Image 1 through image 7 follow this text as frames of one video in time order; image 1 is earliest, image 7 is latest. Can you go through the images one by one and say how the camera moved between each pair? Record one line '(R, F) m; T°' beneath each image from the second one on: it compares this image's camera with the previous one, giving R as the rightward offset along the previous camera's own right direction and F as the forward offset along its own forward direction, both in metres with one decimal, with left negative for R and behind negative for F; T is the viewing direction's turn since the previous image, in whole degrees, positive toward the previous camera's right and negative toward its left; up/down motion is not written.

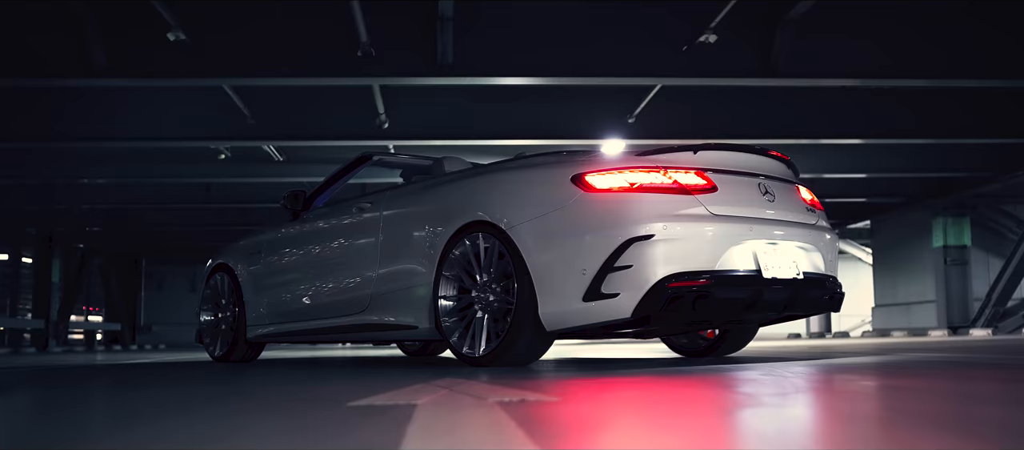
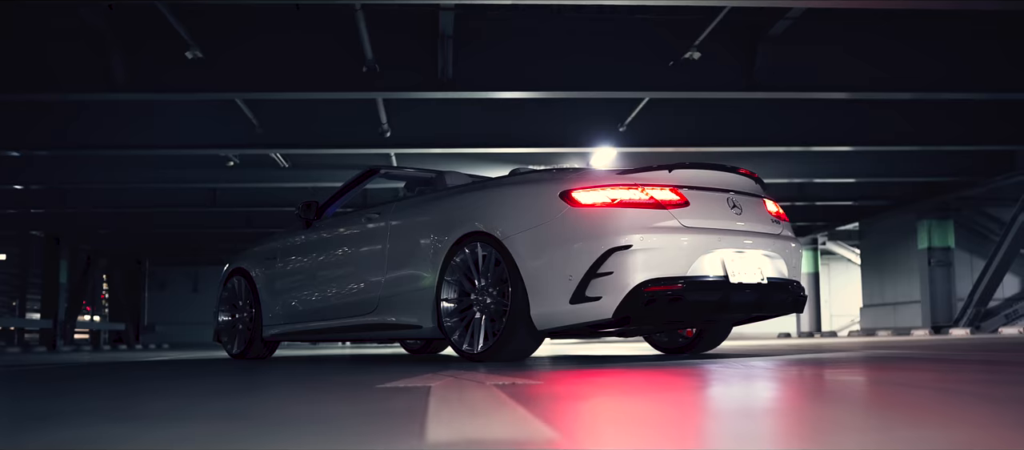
(0.0, -0.5) m; 0°
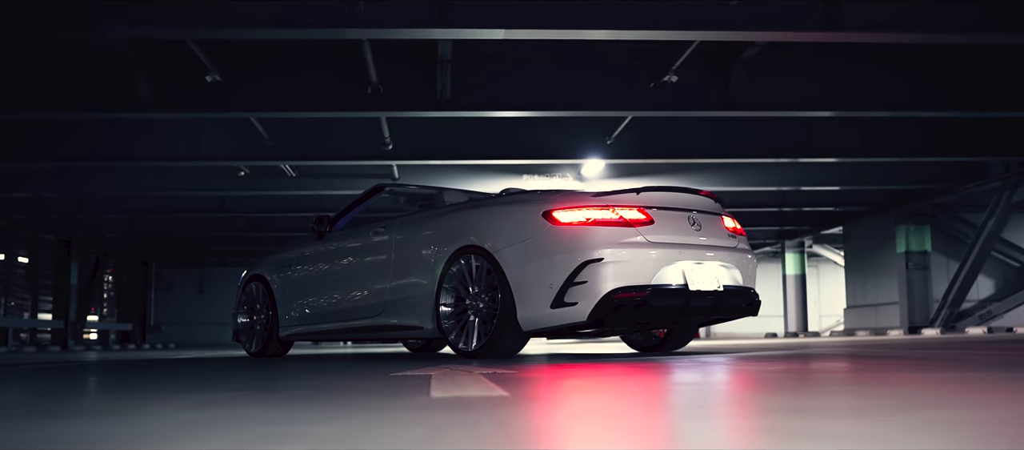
(+0.1, -0.8) m; 0°
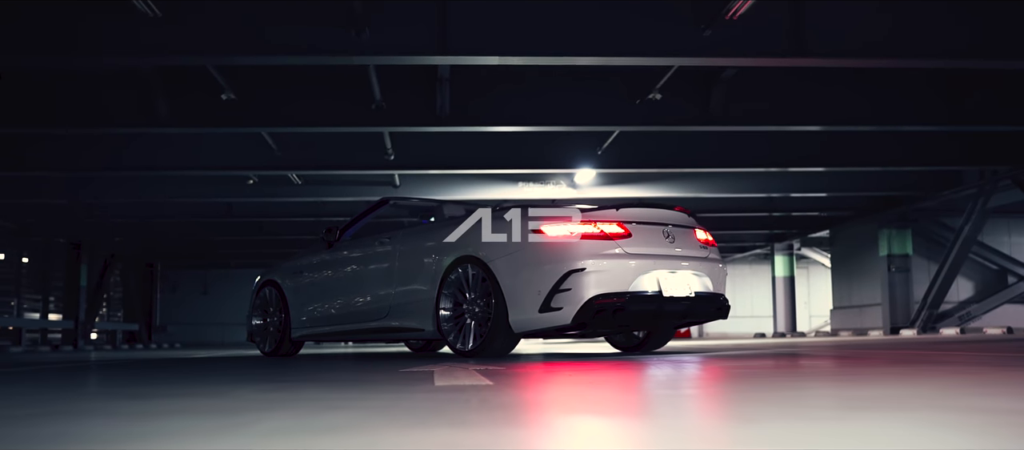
(0.0, -0.7) m; 0°
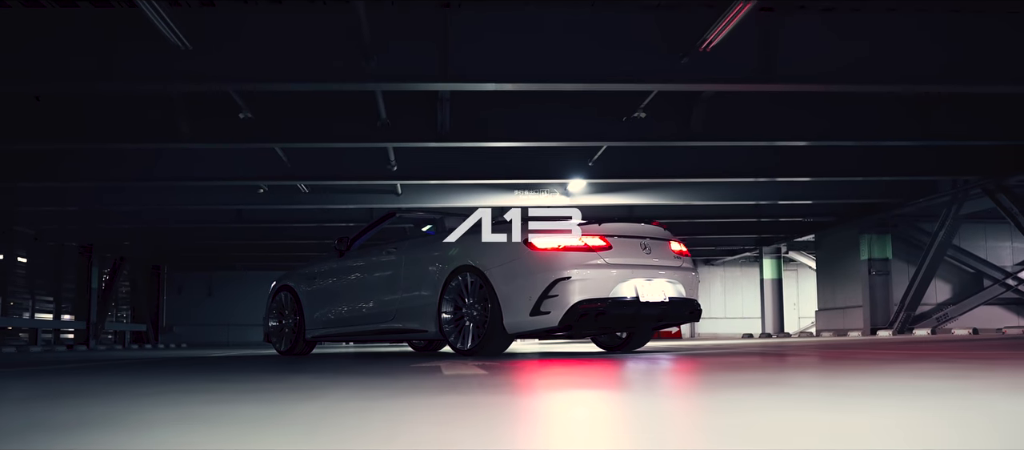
(0.0, -0.8) m; 0°
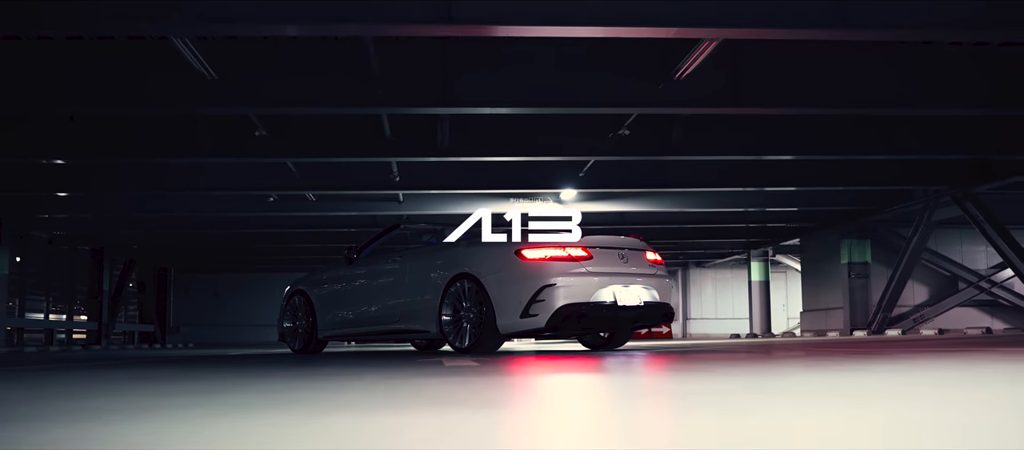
(+0.1, -0.9) m; 0°
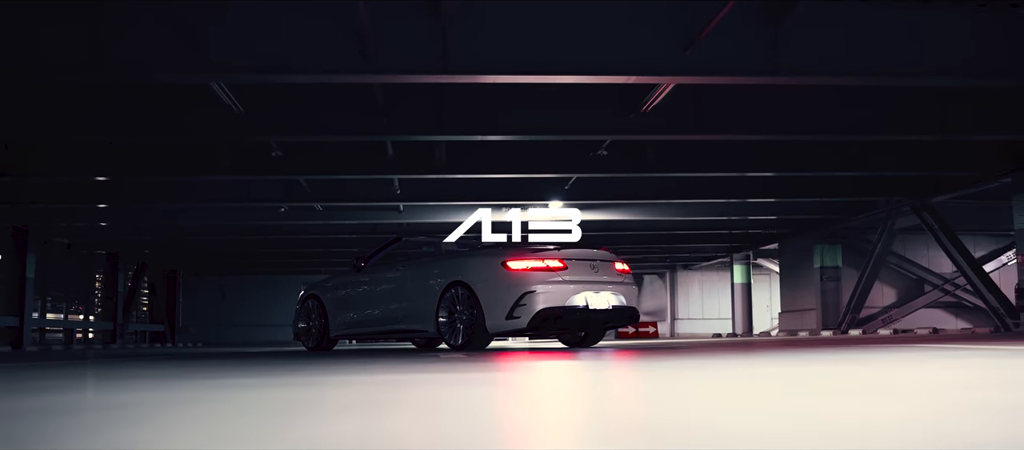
(+0.1, -1.3) m; 0°
